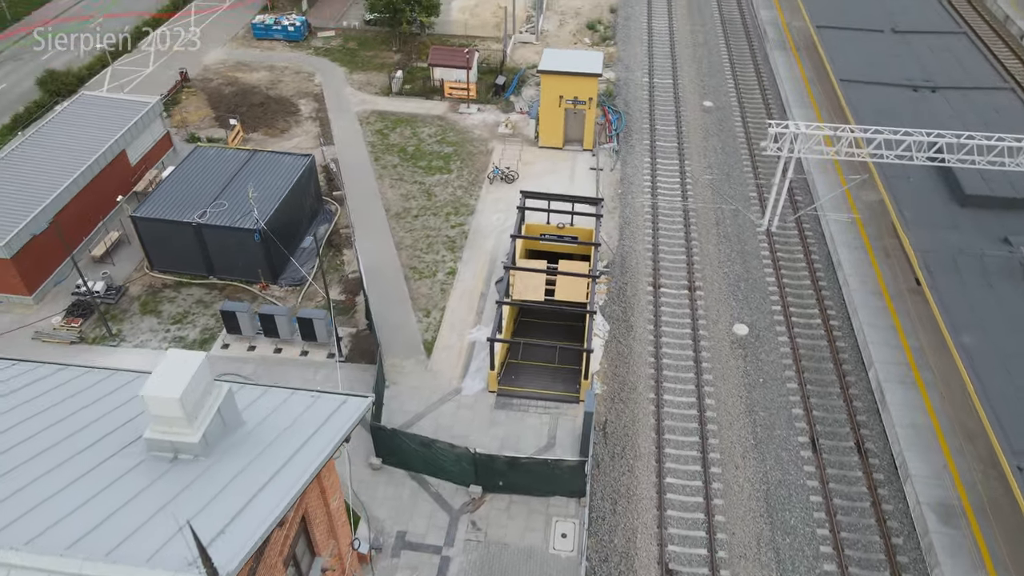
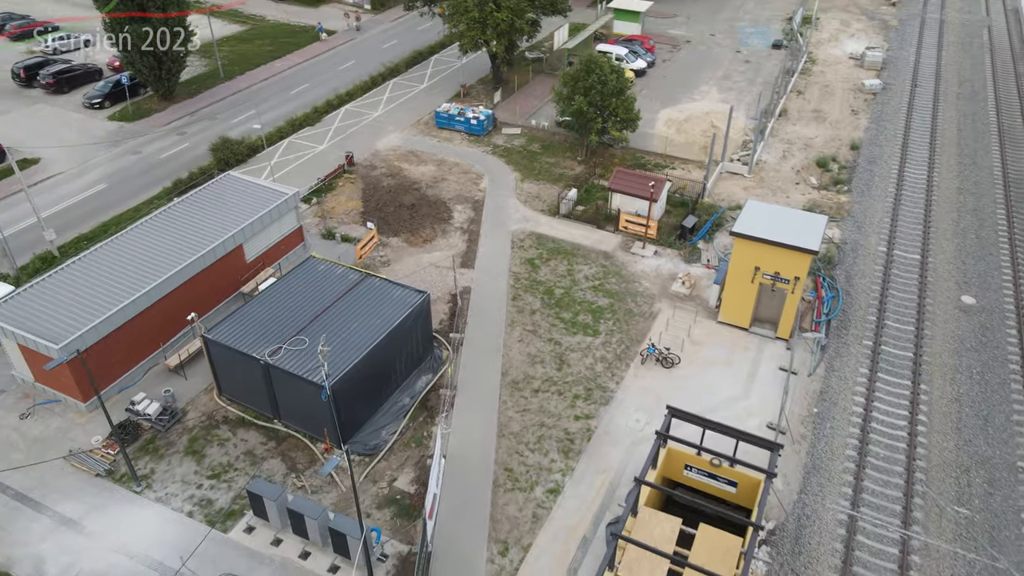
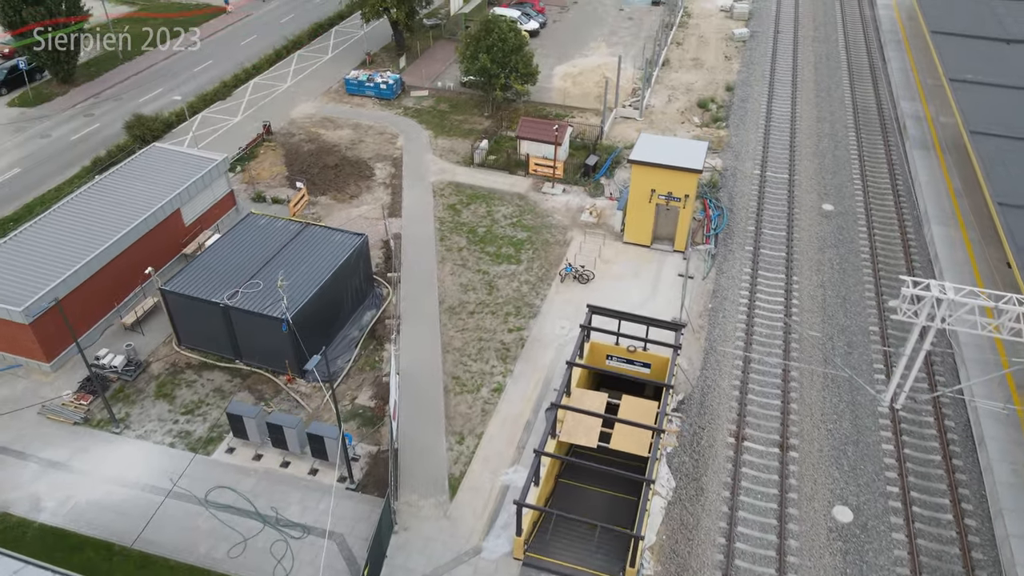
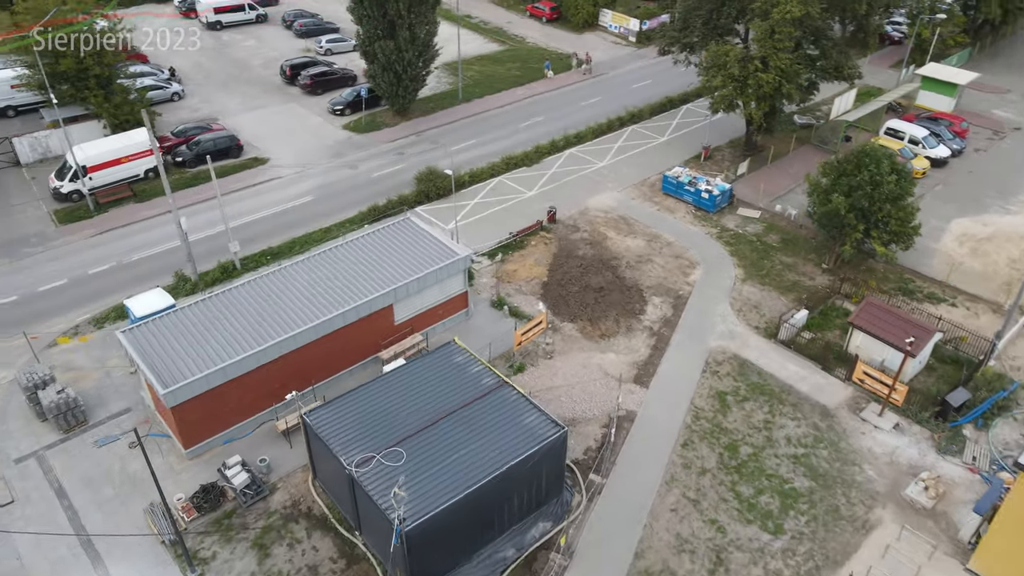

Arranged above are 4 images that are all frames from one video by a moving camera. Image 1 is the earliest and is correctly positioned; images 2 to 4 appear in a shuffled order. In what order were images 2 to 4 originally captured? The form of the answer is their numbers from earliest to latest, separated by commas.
3, 2, 4
